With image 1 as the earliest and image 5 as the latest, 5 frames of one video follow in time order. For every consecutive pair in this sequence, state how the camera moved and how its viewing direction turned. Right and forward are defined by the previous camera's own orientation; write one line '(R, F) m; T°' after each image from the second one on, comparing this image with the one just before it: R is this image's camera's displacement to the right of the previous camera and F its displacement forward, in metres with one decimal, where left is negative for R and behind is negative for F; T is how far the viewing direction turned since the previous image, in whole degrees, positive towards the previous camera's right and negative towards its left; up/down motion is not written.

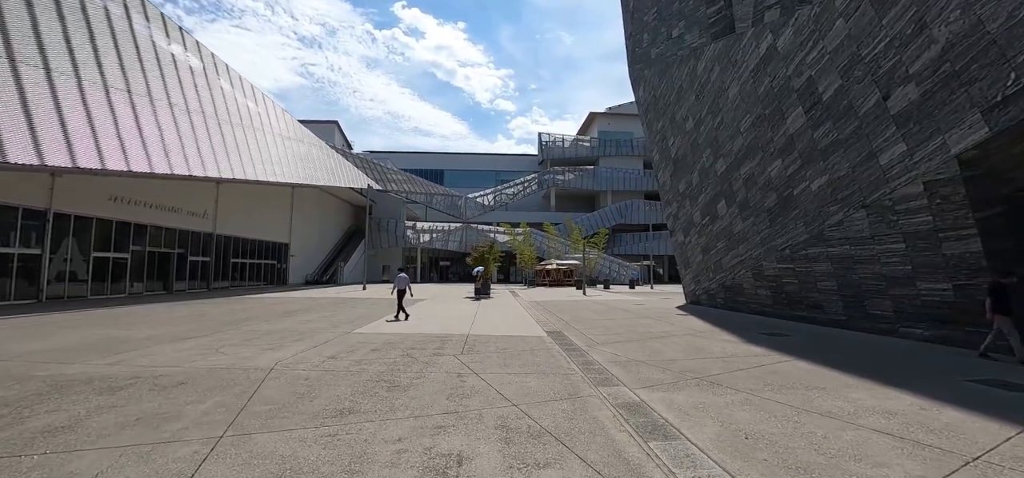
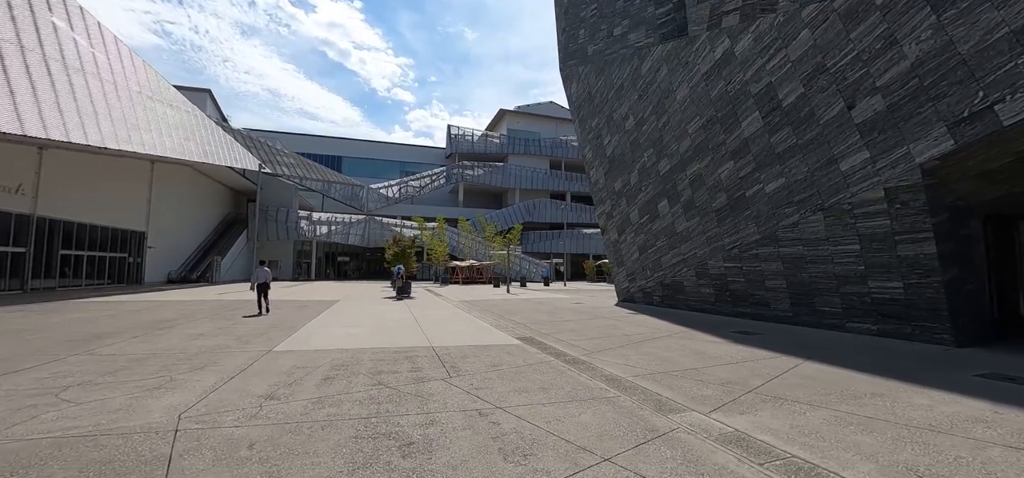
(-1.5, +1.5) m; +15°
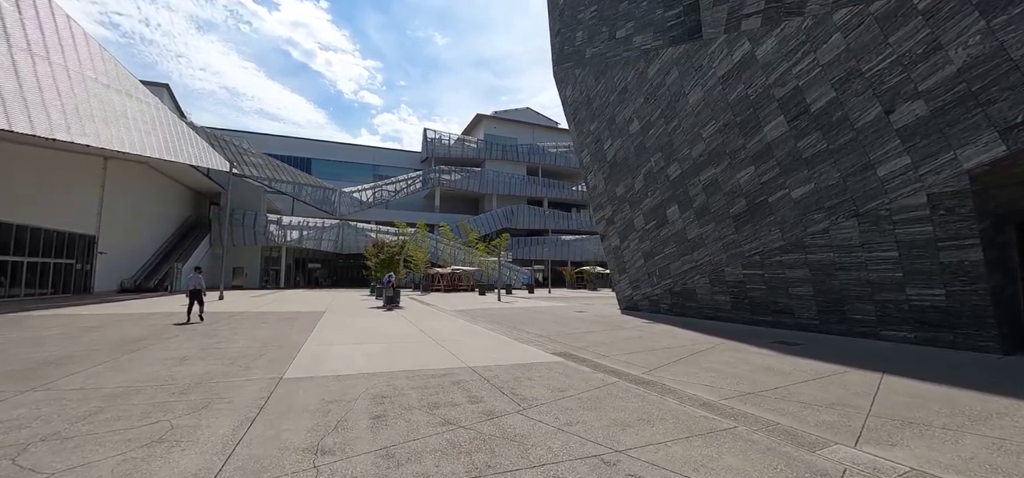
(-1.4, +0.8) m; +4°
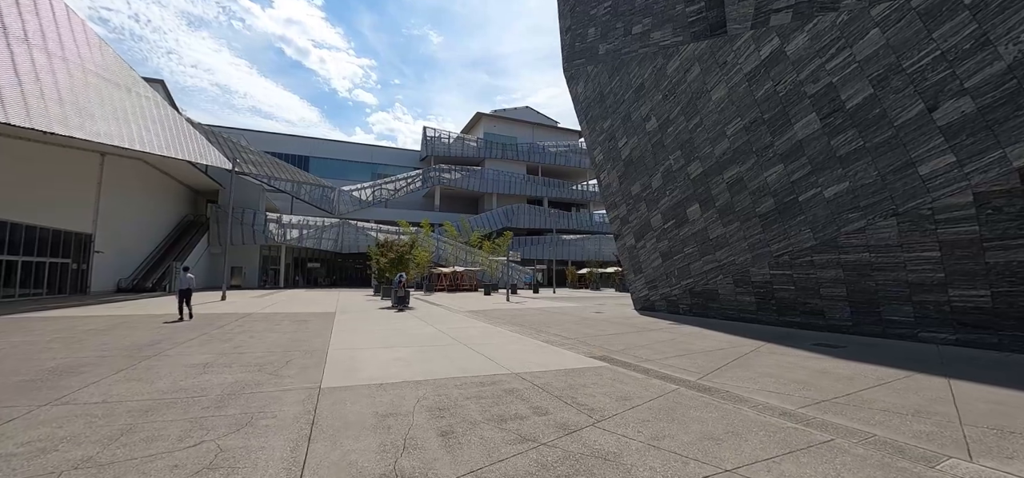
(-0.9, +0.3) m; +1°
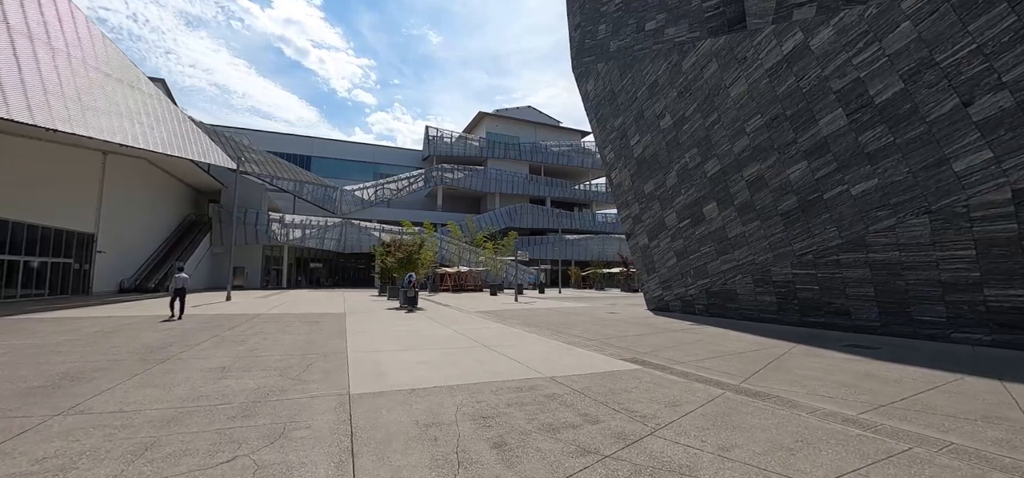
(-0.6, +0.2) m; 0°
